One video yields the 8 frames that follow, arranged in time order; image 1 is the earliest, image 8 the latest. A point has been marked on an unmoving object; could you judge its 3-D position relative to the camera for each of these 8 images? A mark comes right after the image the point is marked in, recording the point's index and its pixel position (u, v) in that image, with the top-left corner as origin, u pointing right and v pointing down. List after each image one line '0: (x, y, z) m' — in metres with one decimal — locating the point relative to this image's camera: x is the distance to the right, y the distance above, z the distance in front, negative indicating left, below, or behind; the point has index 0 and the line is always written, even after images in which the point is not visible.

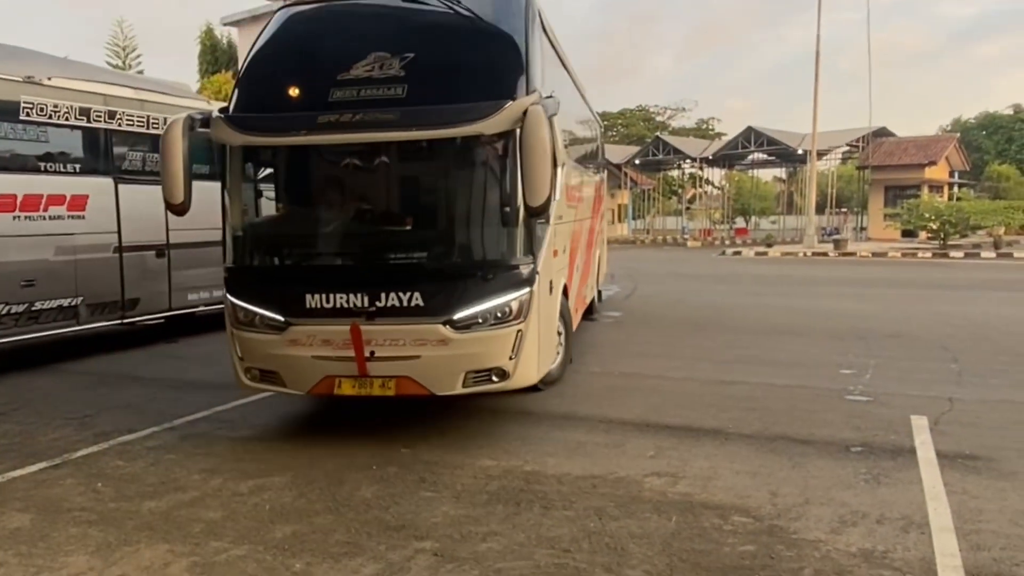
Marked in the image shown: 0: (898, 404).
0: (+3.6, -1.1, +10.9) m
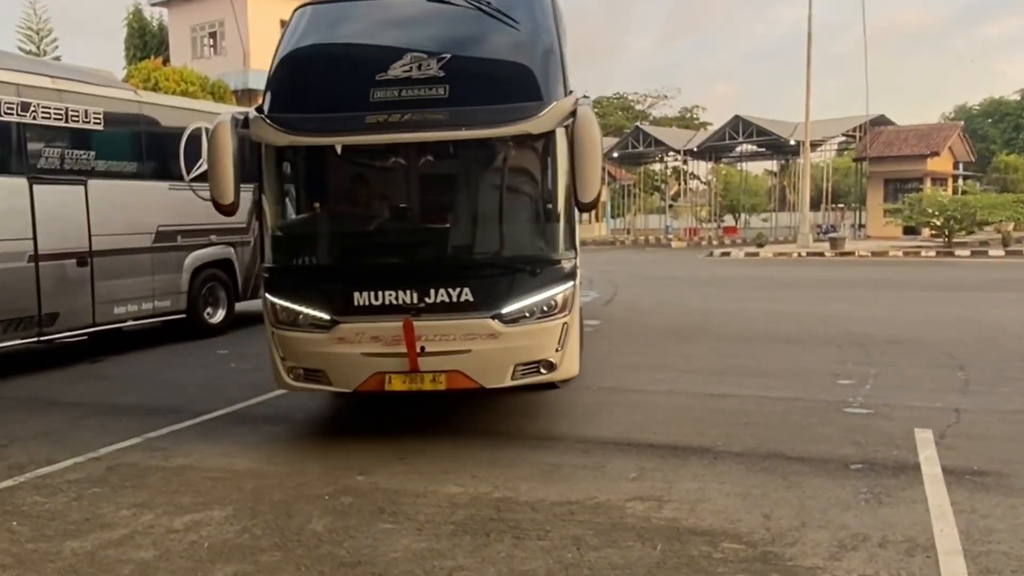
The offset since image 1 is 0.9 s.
0: (+3.4, -1.1, +10.0) m
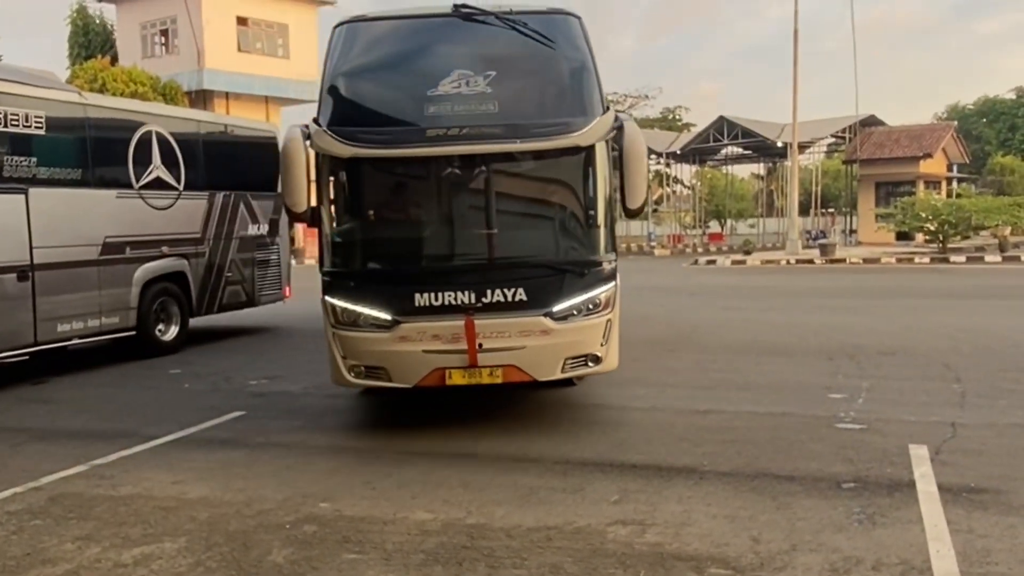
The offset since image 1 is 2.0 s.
0: (+3.2, -1.2, +9.5) m
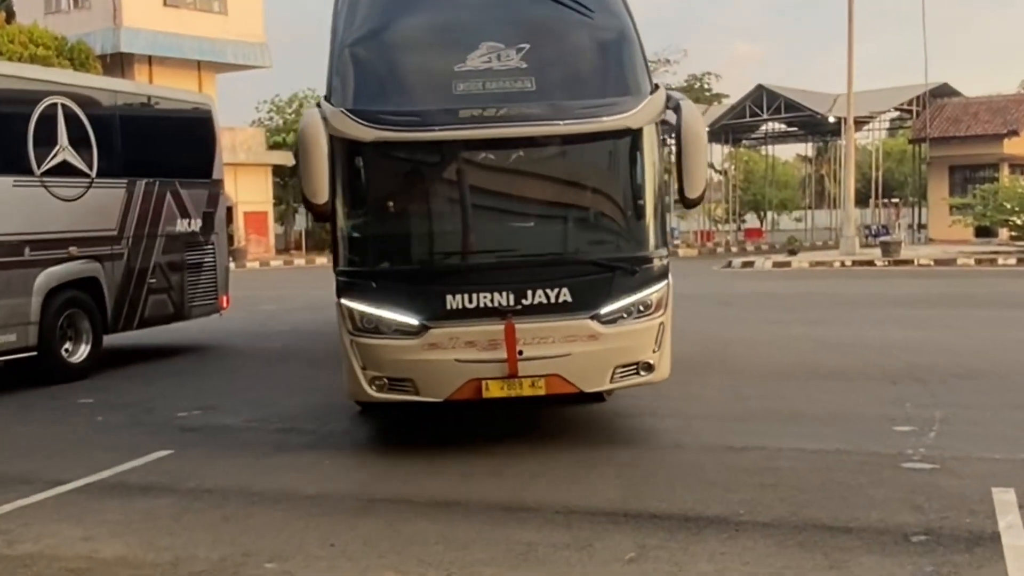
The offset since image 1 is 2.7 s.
0: (+3.1, -1.2, +7.7) m
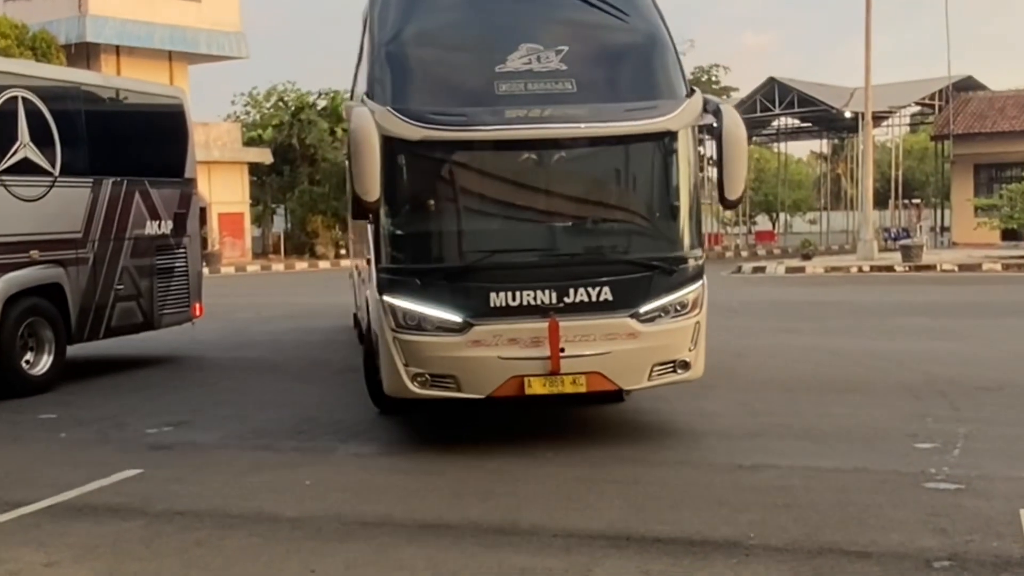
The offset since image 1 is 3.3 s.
0: (+3.1, -1.3, +7.2) m
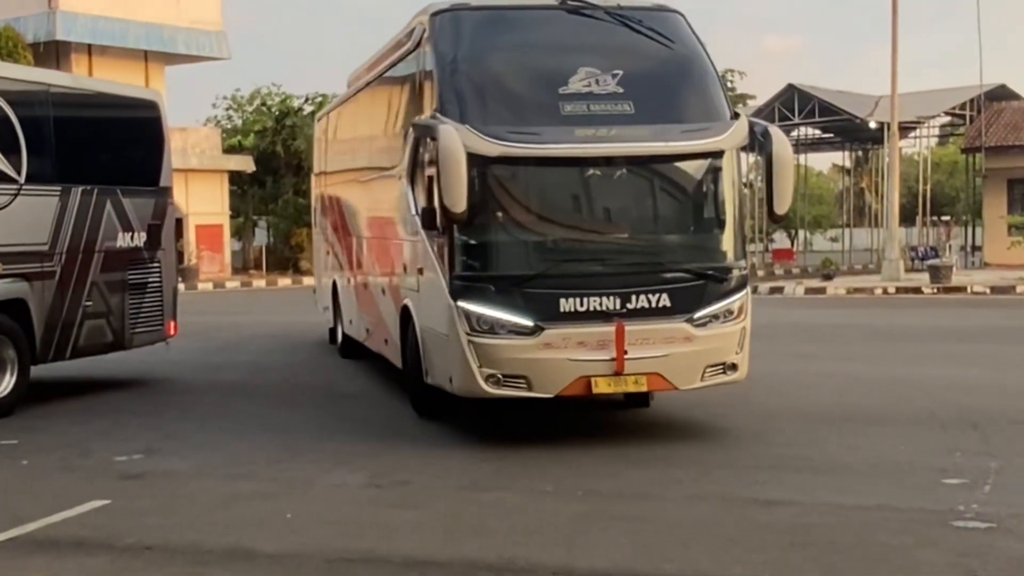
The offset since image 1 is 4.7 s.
0: (+3.0, -1.4, +6.7) m
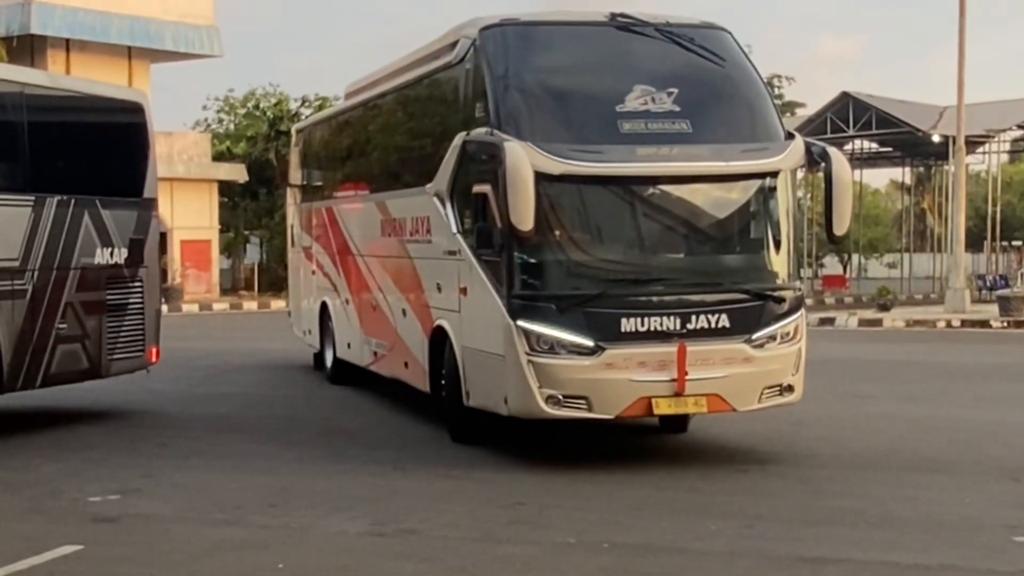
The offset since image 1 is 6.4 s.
0: (+3.1, -1.6, +6.0) m
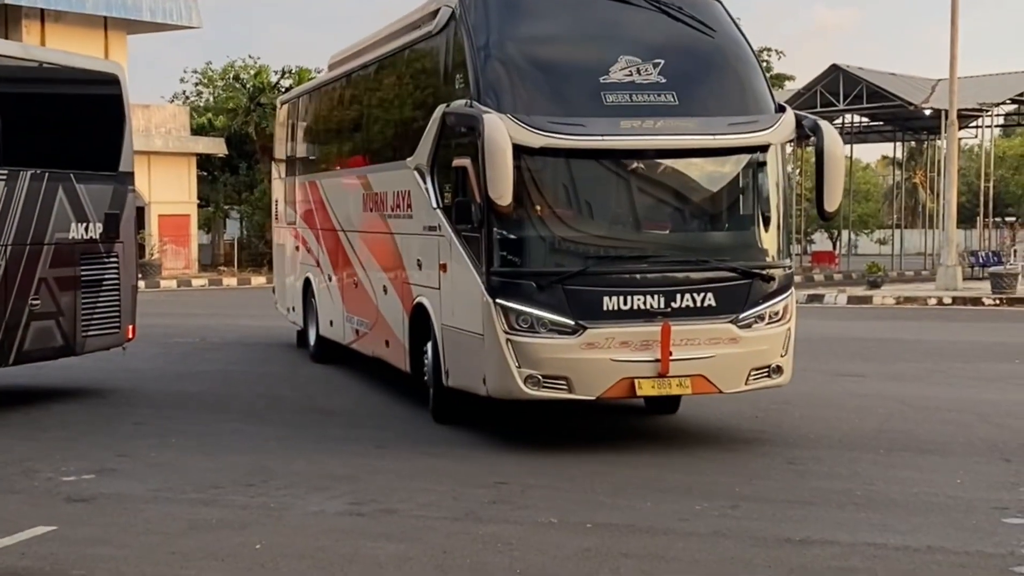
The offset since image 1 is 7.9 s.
0: (+3.0, -1.5, +5.9) m
